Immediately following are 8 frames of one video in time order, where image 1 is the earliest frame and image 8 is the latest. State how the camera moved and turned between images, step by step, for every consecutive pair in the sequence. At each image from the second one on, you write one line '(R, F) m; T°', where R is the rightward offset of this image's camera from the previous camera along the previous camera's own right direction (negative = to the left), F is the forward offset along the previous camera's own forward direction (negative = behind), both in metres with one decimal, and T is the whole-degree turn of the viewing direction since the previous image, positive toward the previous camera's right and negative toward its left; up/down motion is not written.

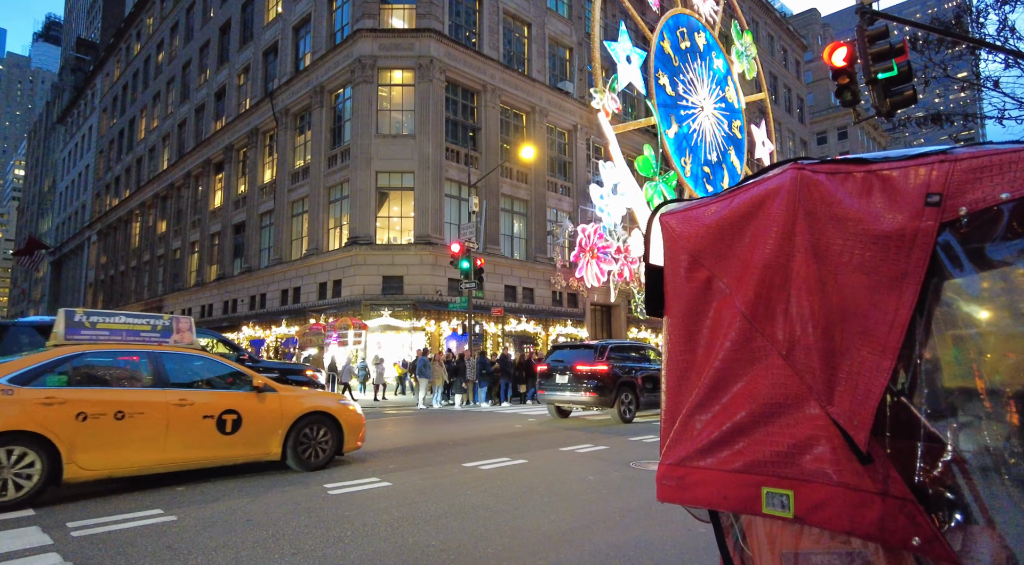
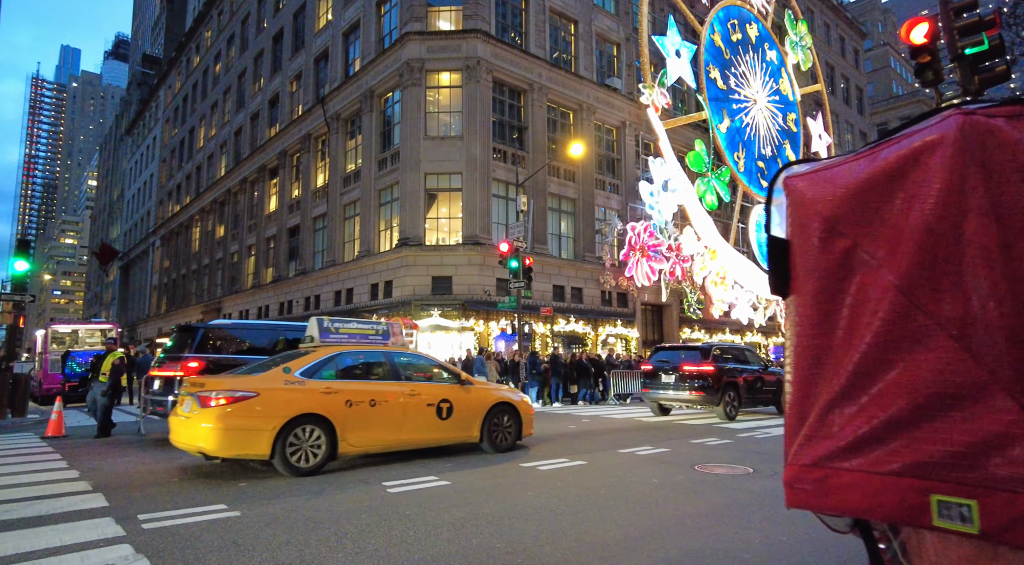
(-0.1, +0.1) m; -4°
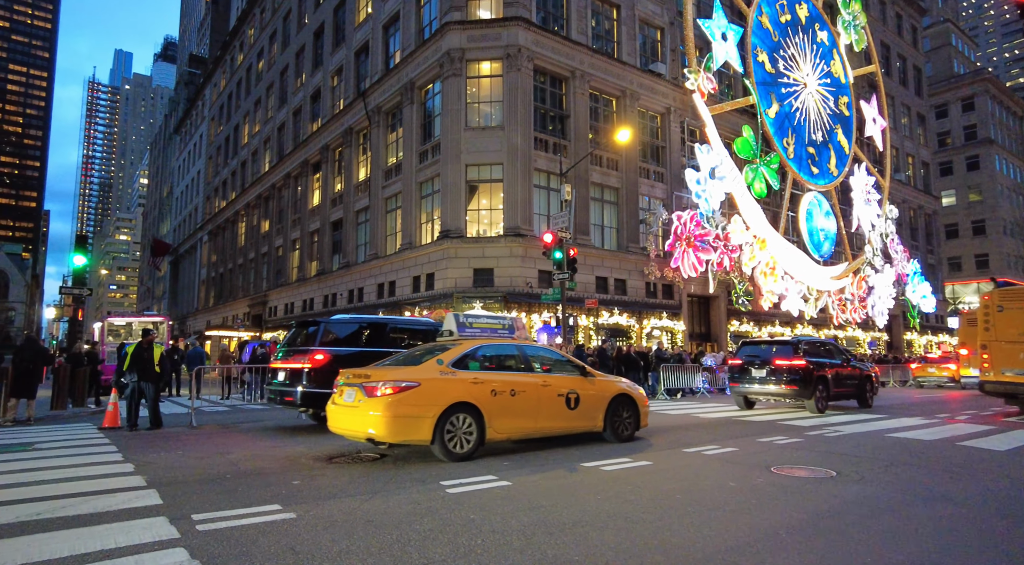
(-0.2, +0.3) m; -3°
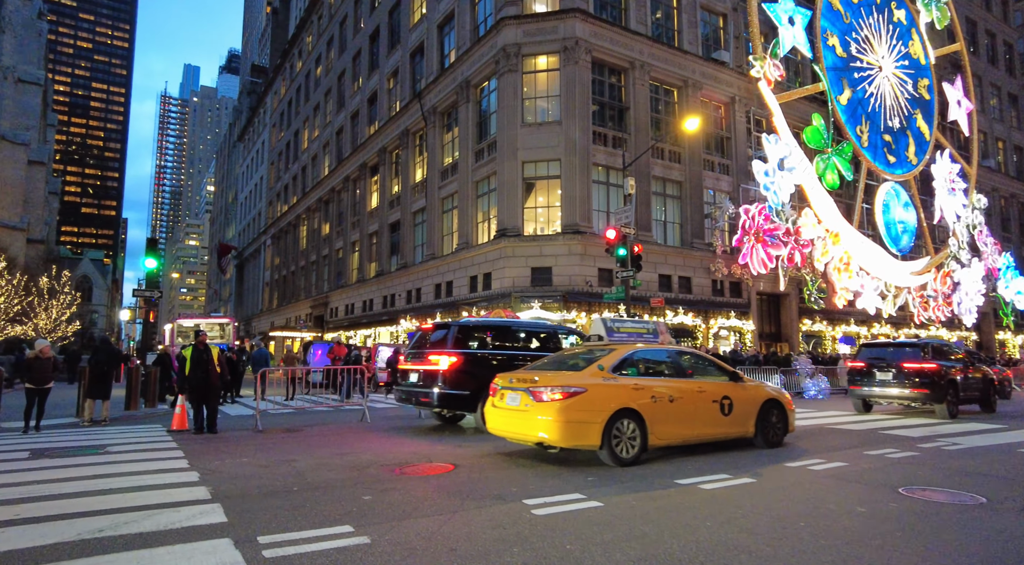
(-0.3, +0.5) m; -5°
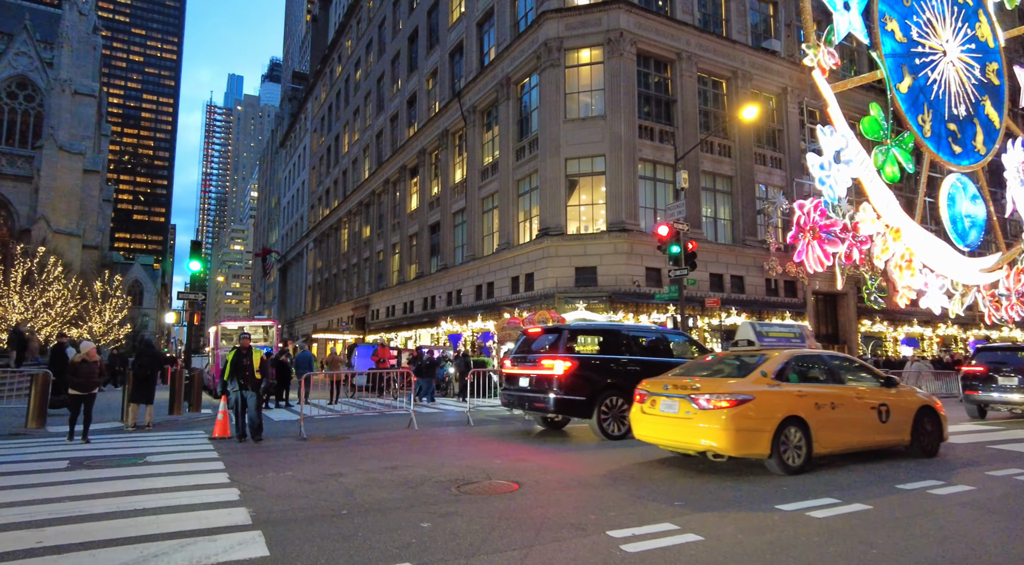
(-0.3, +0.6) m; -3°
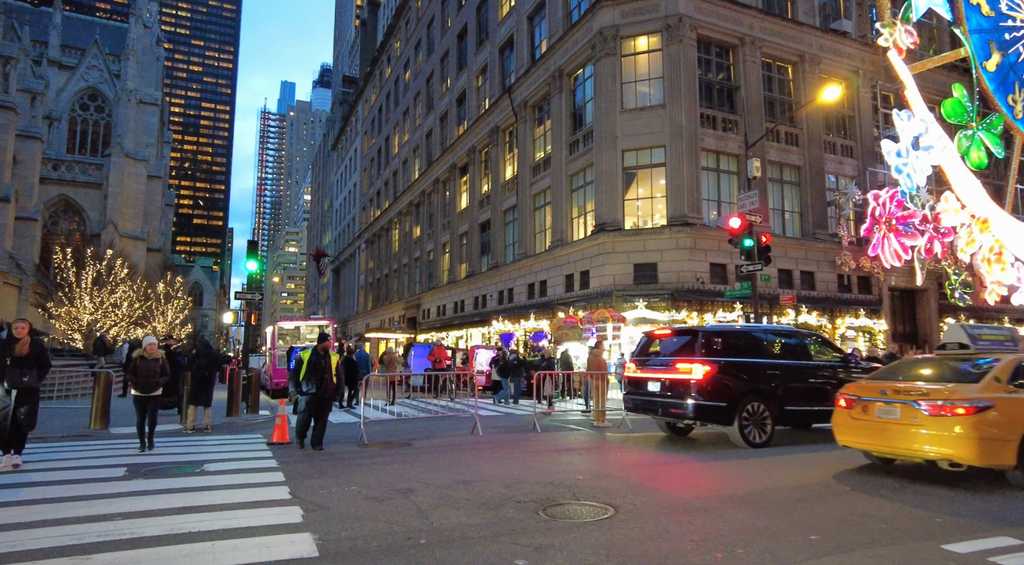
(-0.4, +0.7) m; -4°
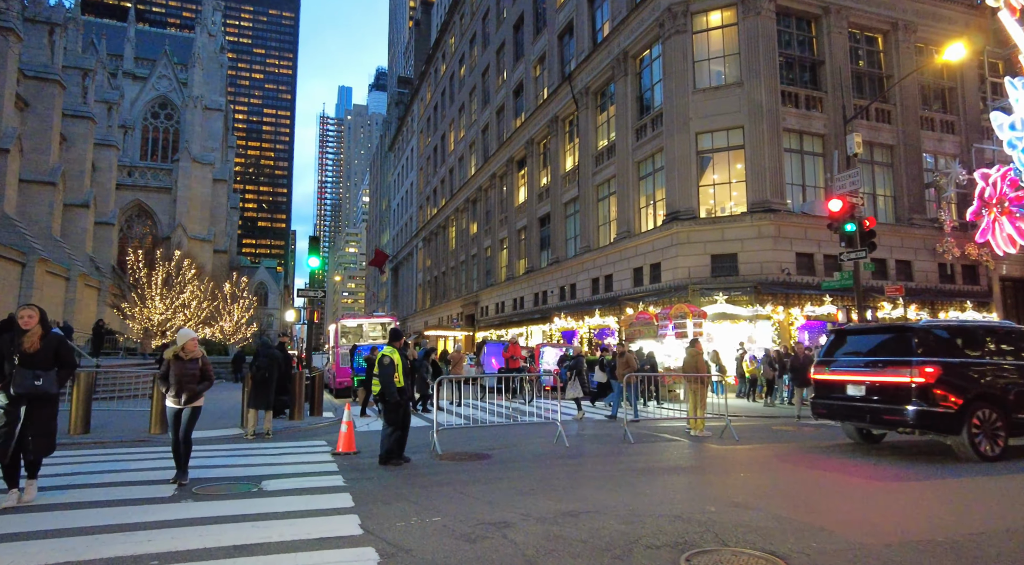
(-0.5, +1.1) m; -5°
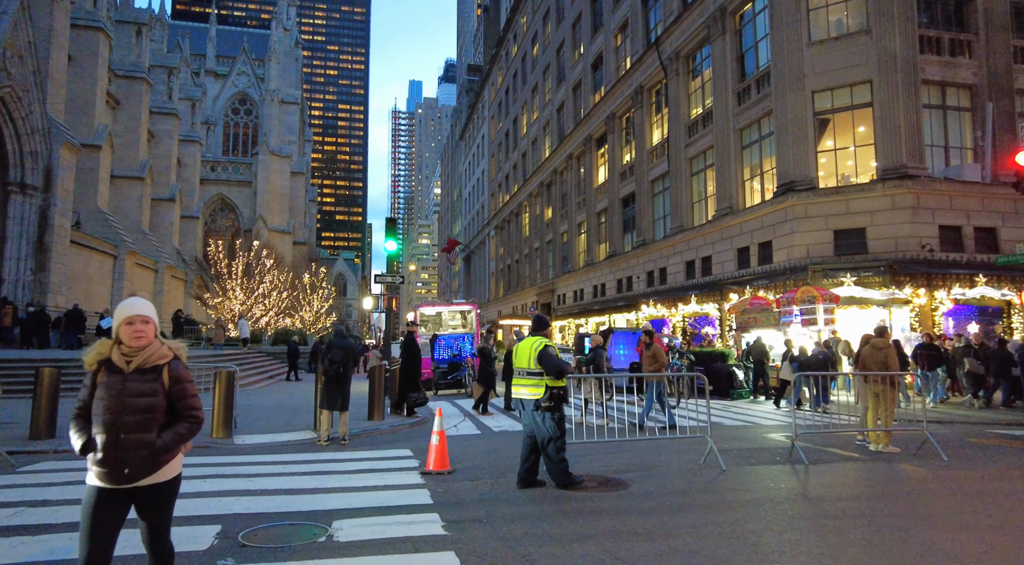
(-0.7, +2.0) m; -6°
